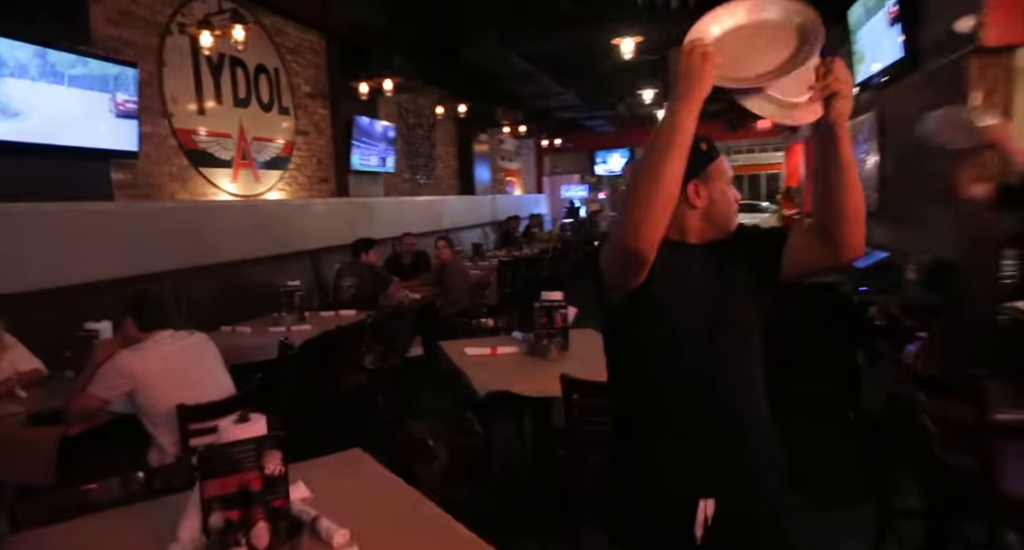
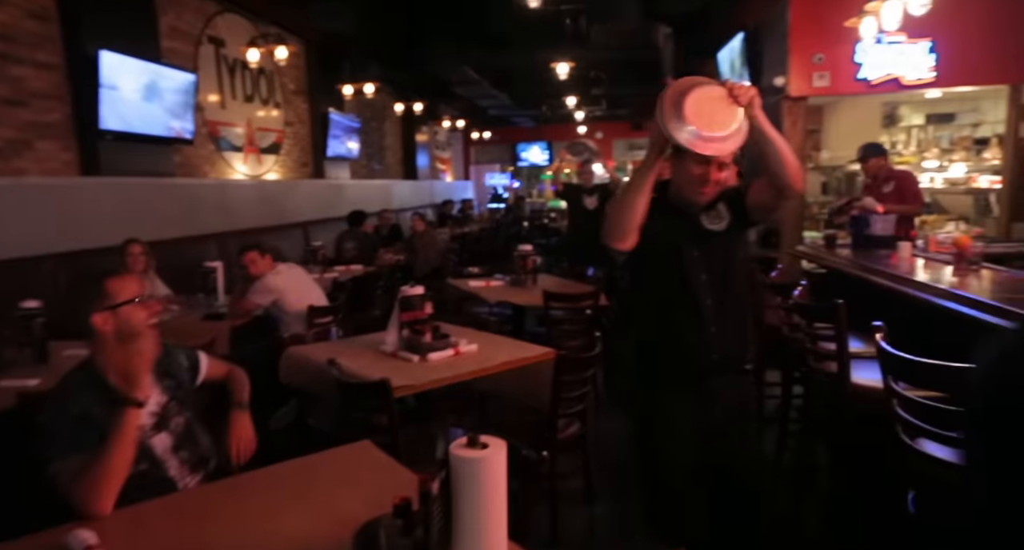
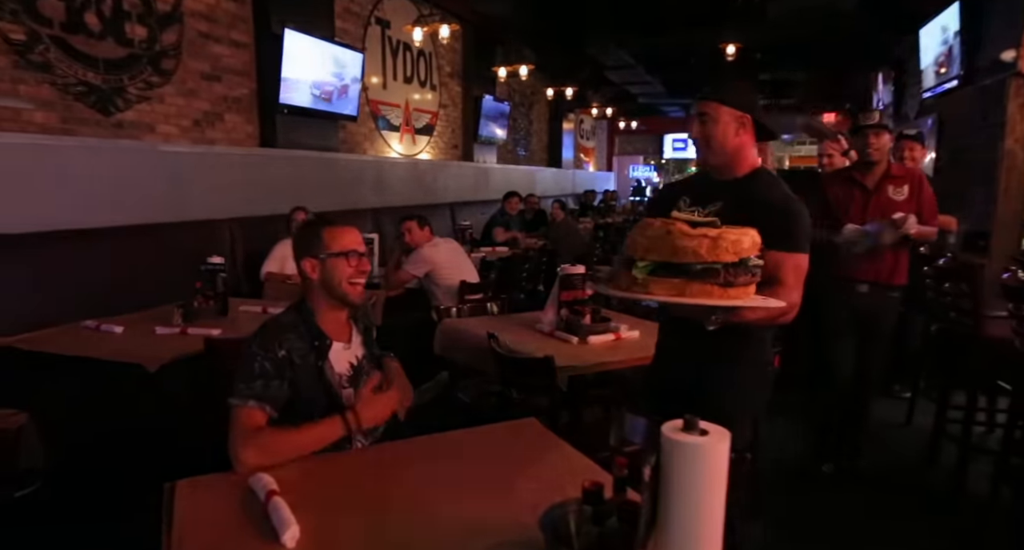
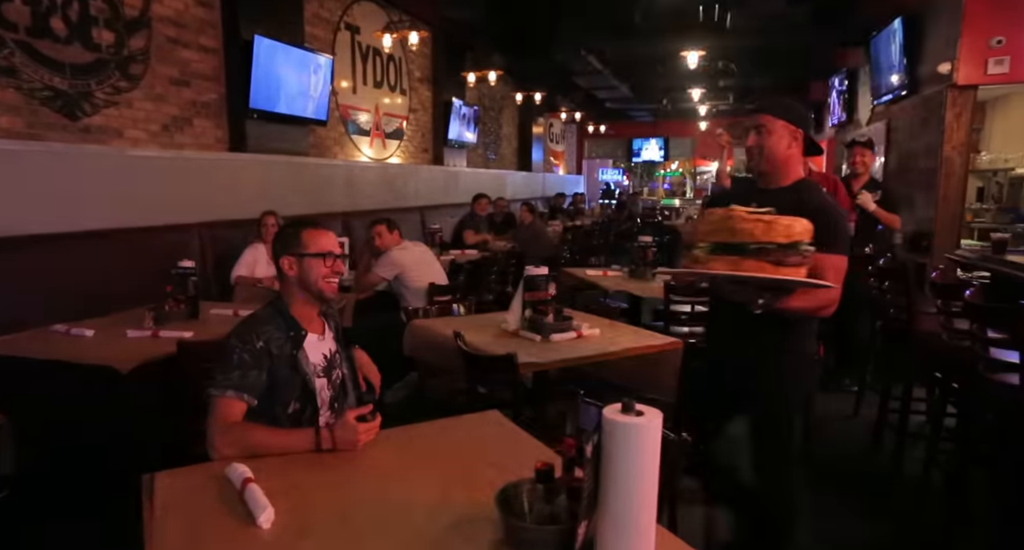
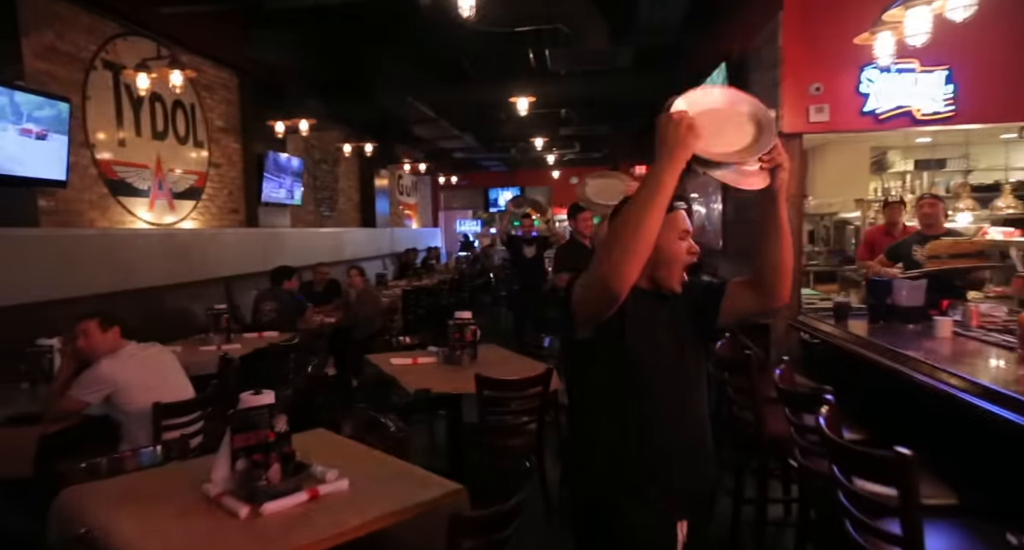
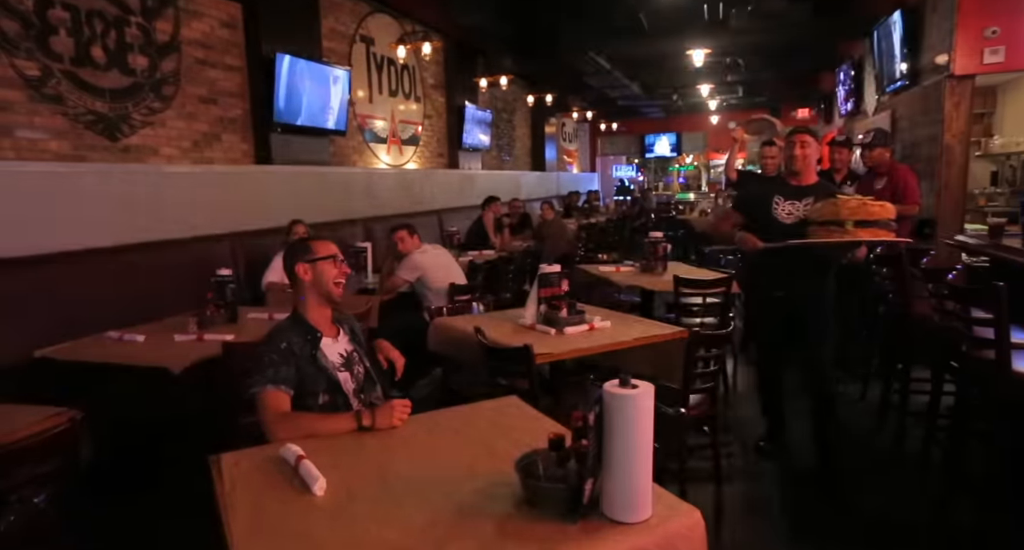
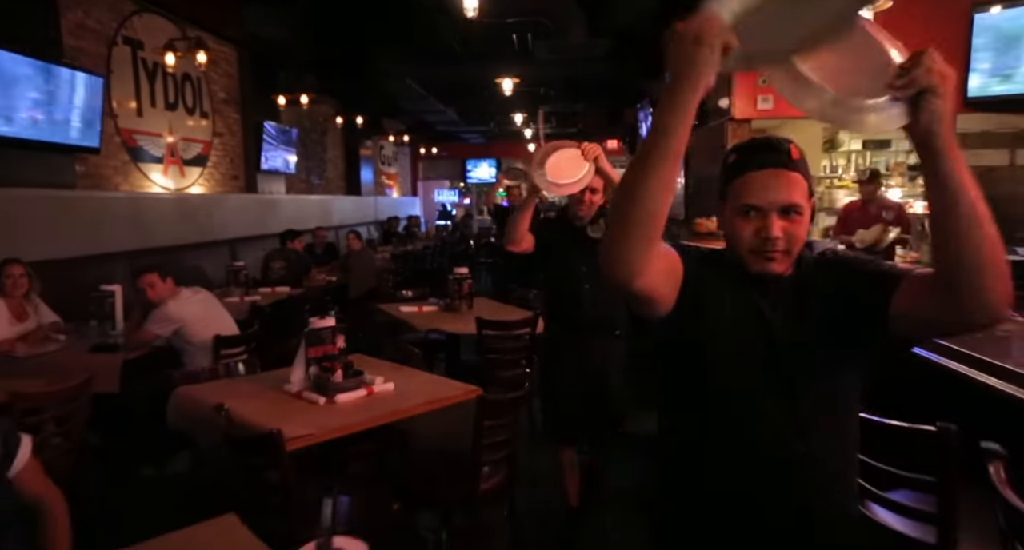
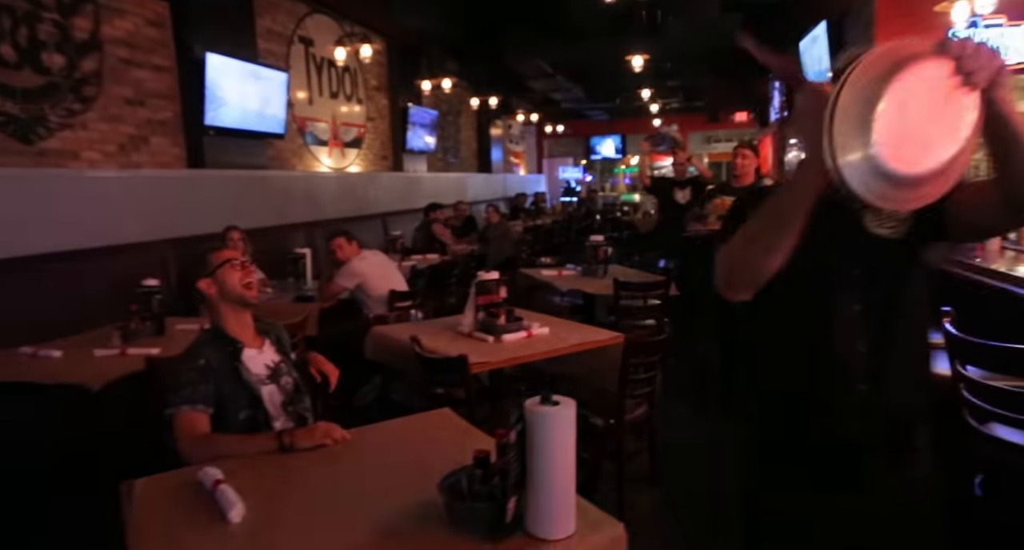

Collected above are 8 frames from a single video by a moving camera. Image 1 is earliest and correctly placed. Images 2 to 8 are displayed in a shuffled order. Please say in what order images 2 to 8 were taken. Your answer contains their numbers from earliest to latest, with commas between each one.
5, 7, 2, 8, 6, 4, 3
